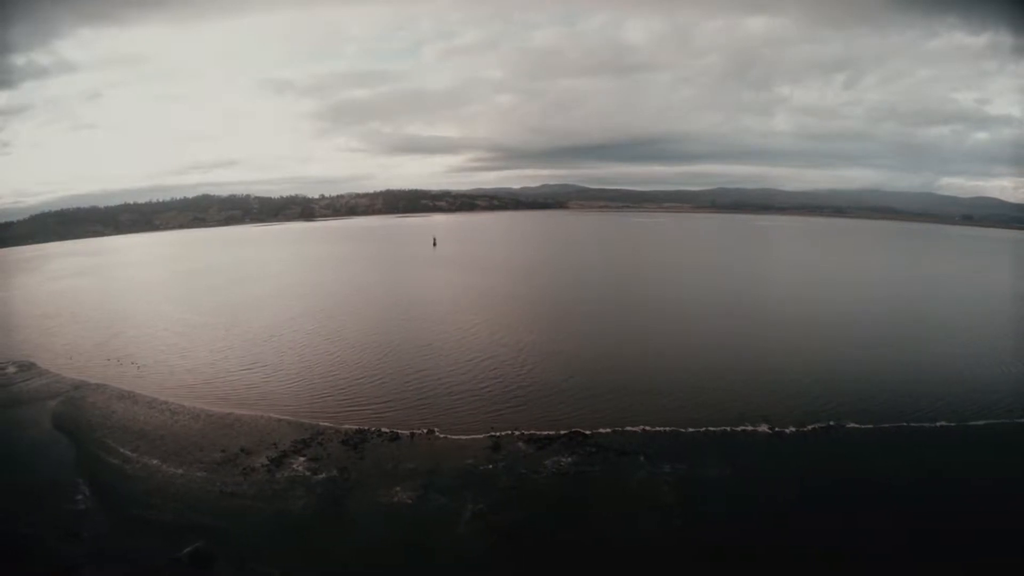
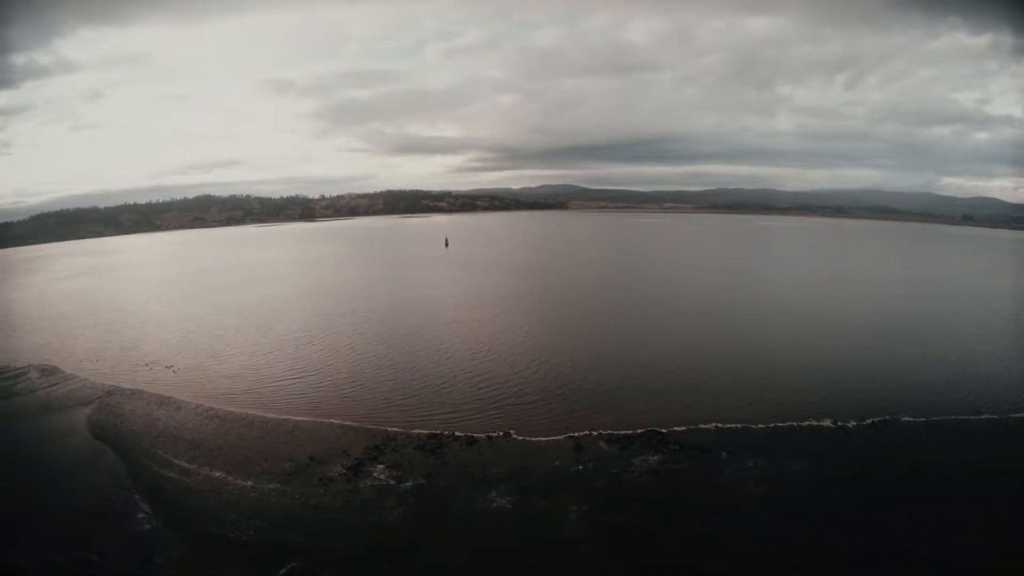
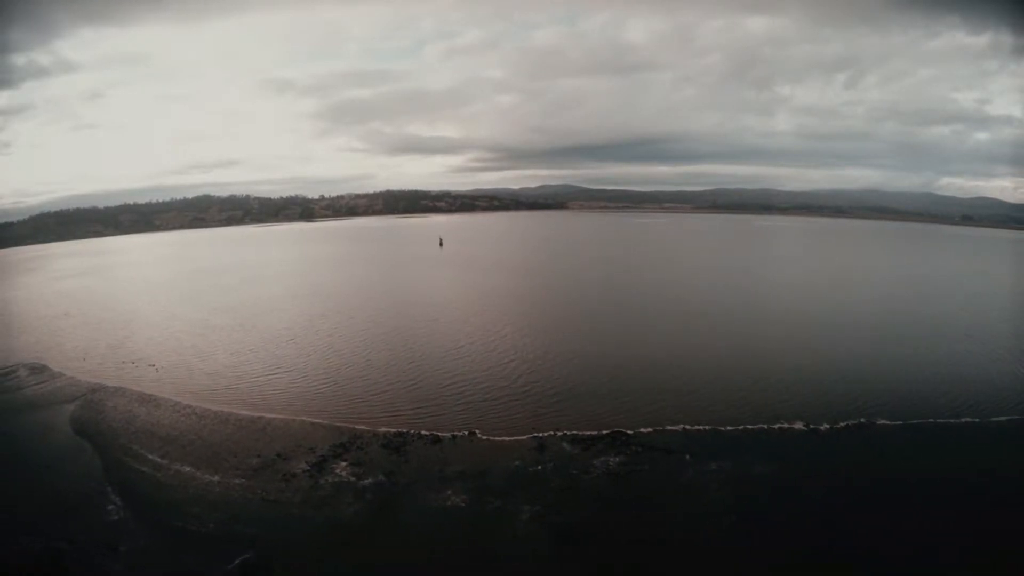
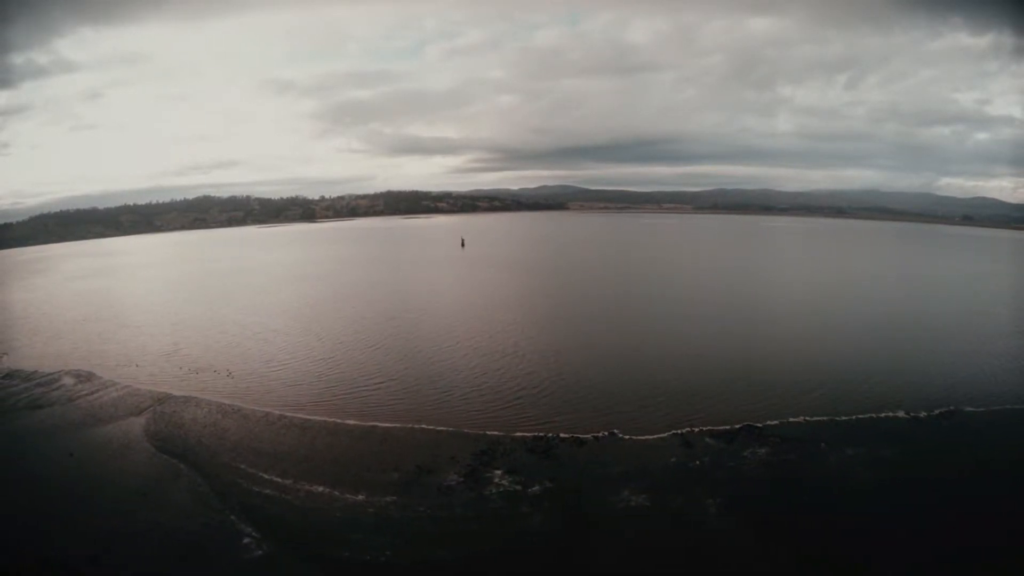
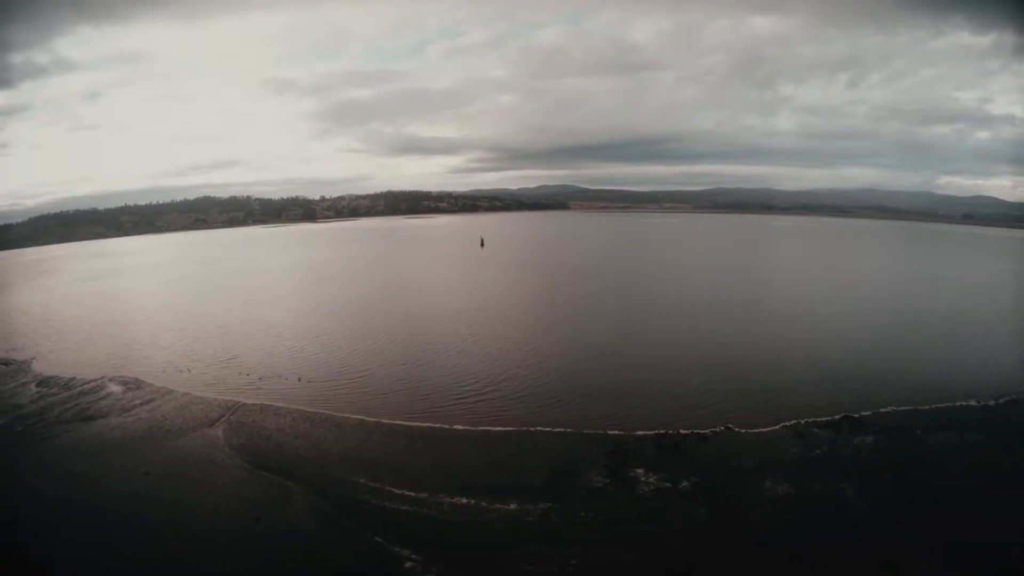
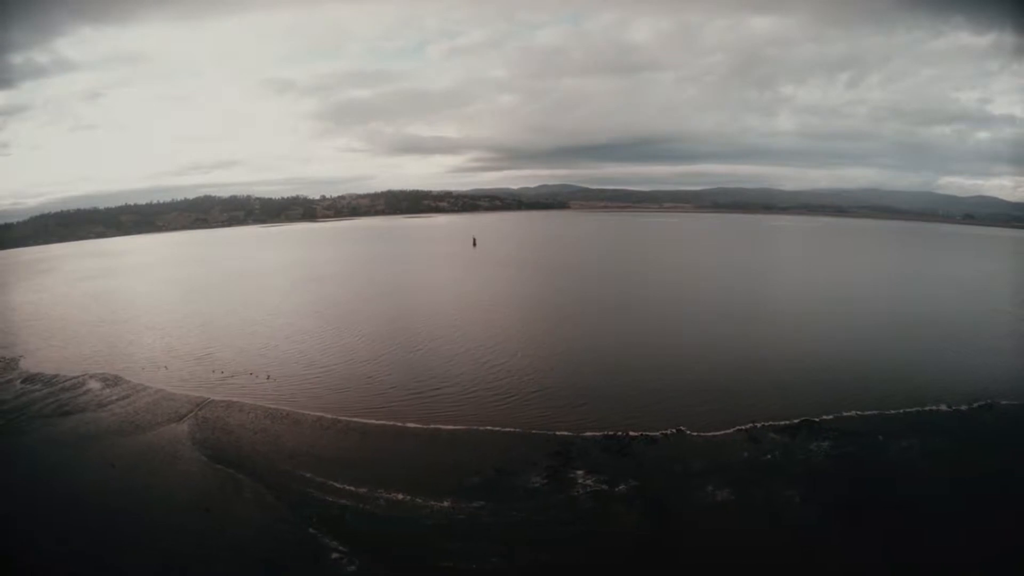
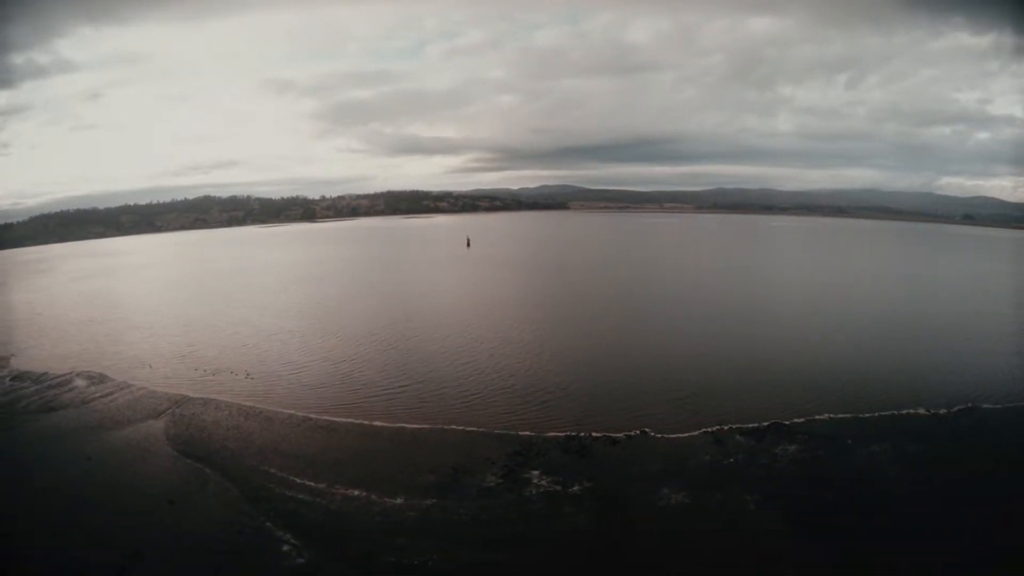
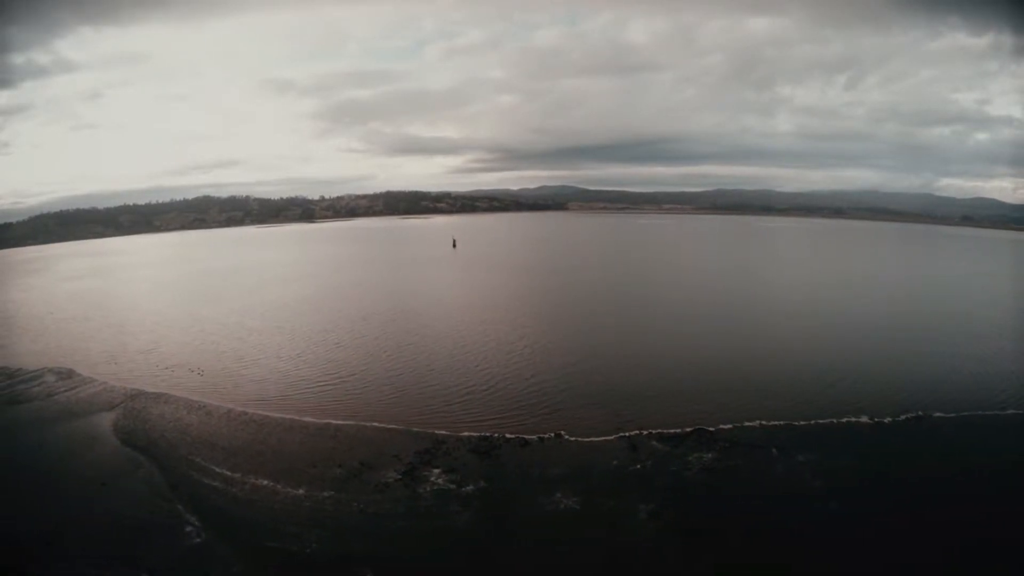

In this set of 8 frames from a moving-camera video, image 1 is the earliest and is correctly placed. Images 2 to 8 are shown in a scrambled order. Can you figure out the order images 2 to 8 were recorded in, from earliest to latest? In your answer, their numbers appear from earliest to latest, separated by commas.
3, 2, 8, 4, 7, 6, 5
